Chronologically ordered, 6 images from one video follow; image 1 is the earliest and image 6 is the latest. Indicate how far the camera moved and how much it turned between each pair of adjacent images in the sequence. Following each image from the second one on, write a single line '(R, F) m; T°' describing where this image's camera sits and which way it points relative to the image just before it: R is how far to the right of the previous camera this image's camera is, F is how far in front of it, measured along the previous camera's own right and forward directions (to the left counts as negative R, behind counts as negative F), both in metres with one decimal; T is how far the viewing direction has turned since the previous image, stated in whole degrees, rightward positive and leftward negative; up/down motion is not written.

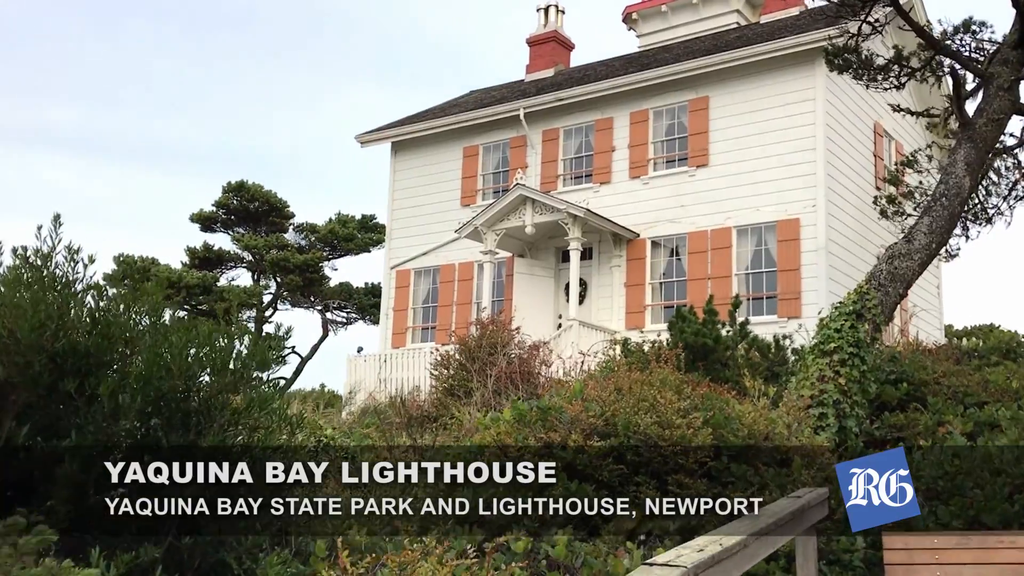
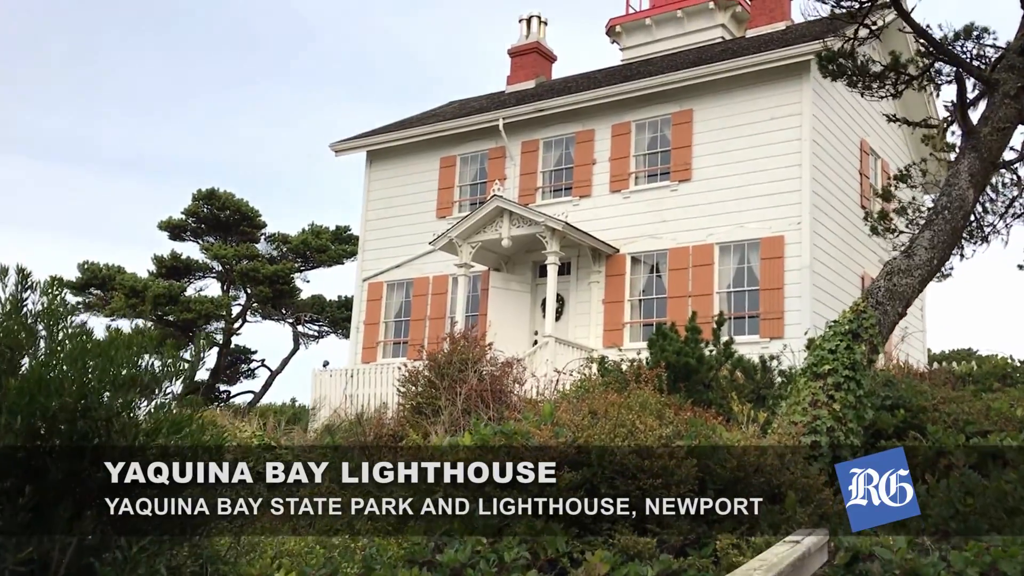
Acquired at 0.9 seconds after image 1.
(+0.1, +0.6) m; +1°
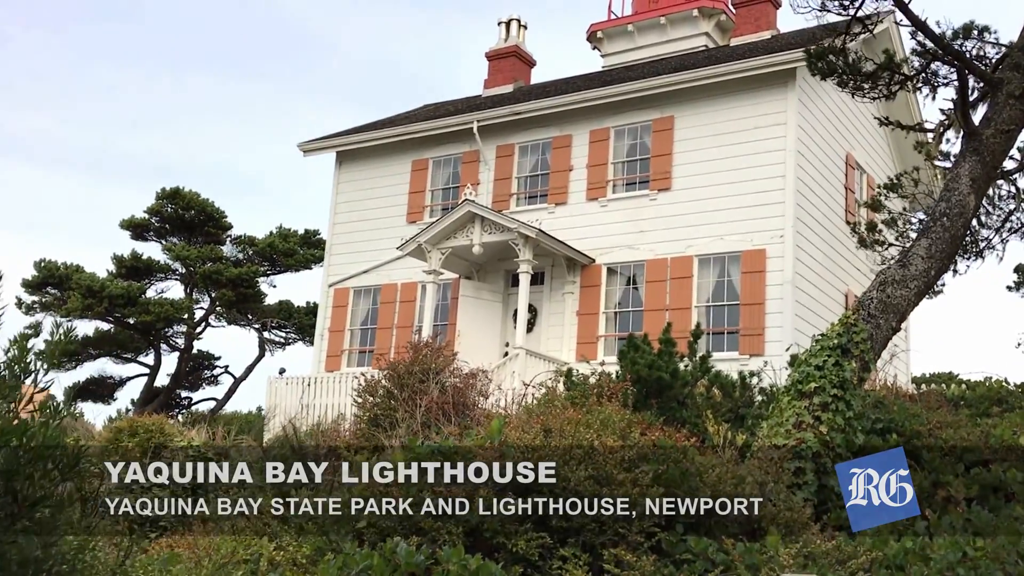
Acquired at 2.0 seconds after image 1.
(+0.2, +0.7) m; +1°
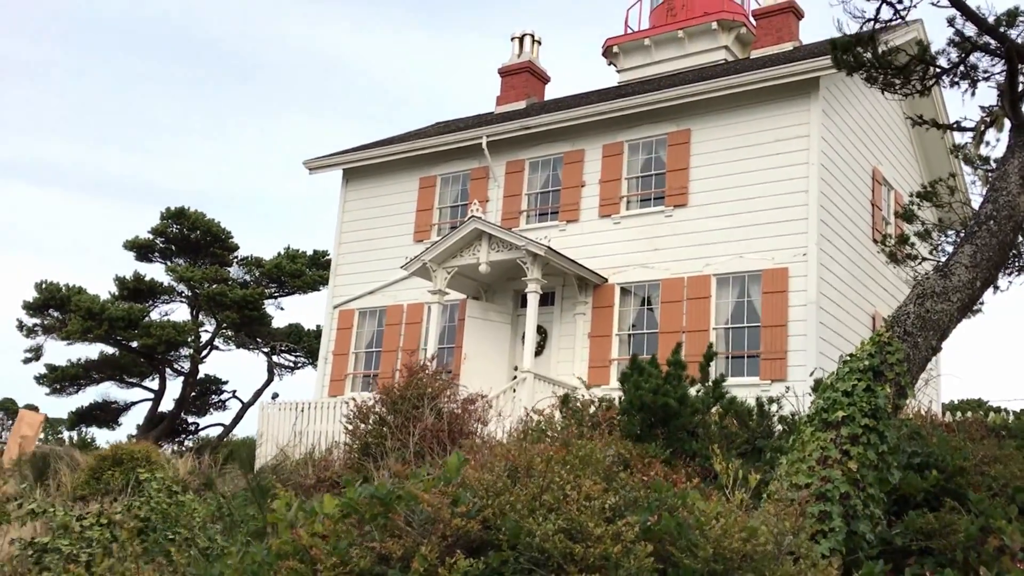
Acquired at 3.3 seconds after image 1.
(+0.2, +0.8) m; -1°
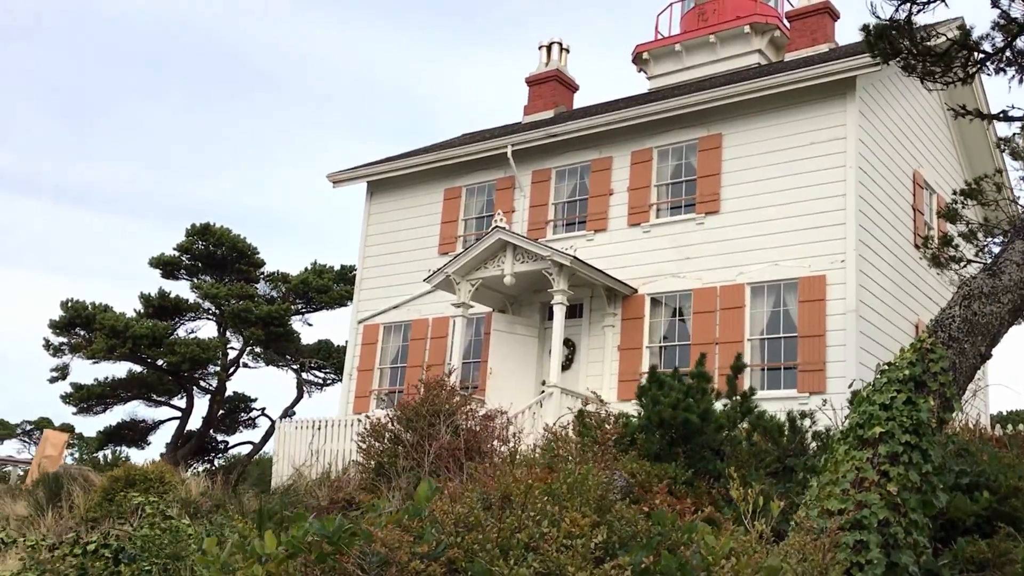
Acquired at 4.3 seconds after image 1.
(+0.2, +0.5) m; -2°
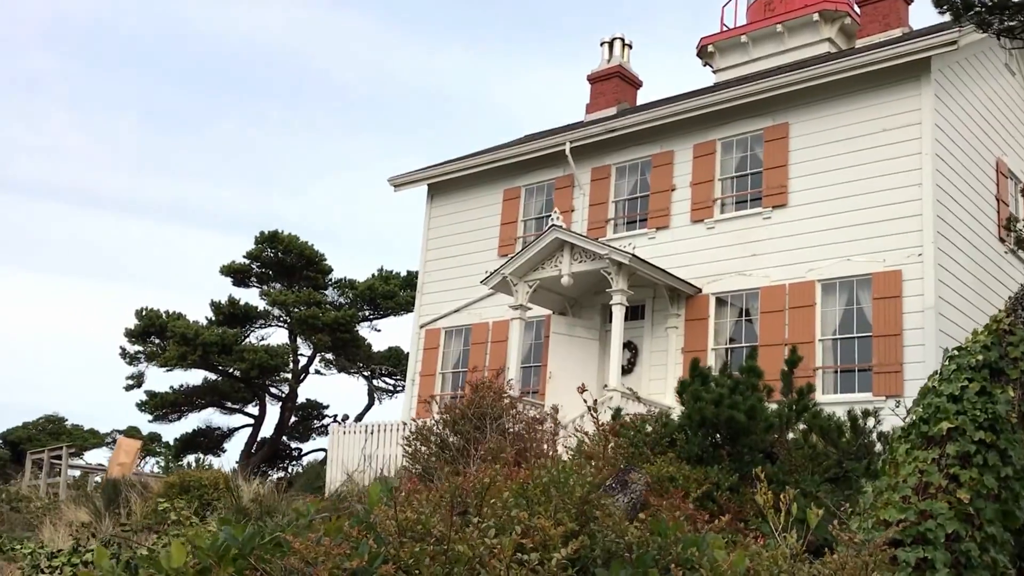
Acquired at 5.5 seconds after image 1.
(+0.3, +0.4) m; -5°
